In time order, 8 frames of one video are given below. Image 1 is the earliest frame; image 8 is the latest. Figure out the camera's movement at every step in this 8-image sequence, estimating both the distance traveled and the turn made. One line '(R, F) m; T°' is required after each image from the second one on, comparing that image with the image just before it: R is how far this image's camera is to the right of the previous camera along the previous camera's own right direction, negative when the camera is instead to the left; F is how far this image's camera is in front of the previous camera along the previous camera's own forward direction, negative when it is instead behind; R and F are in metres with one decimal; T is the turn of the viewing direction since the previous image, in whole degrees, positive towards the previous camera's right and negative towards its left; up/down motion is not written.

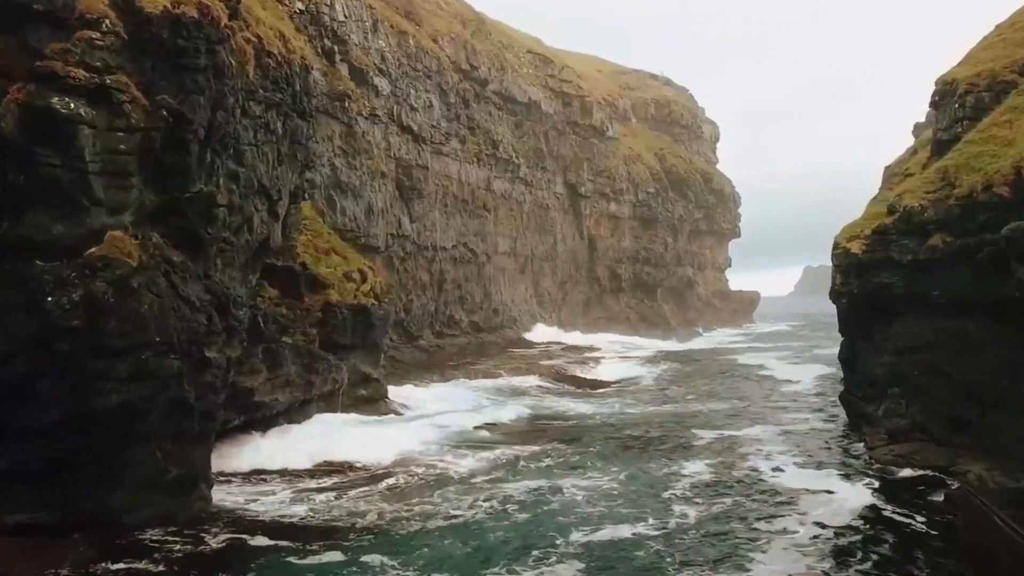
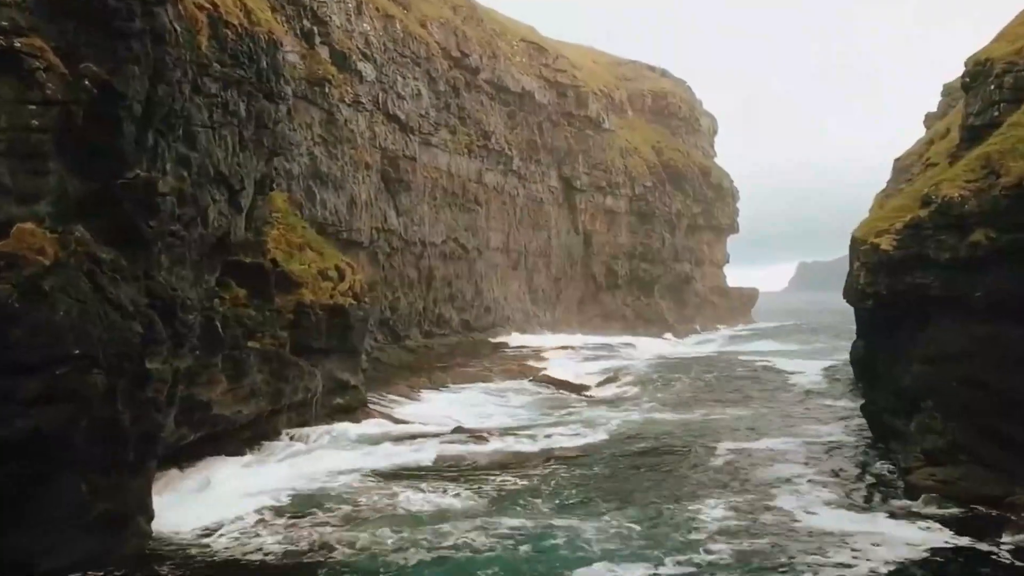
(+0.1, +2.0) m; 0°
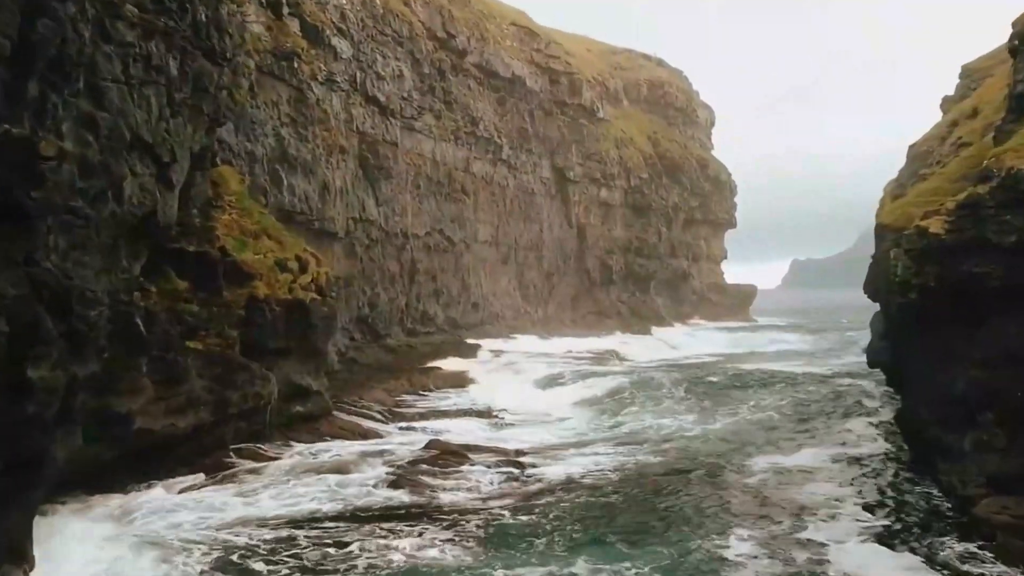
(+0.2, +2.7) m; 0°
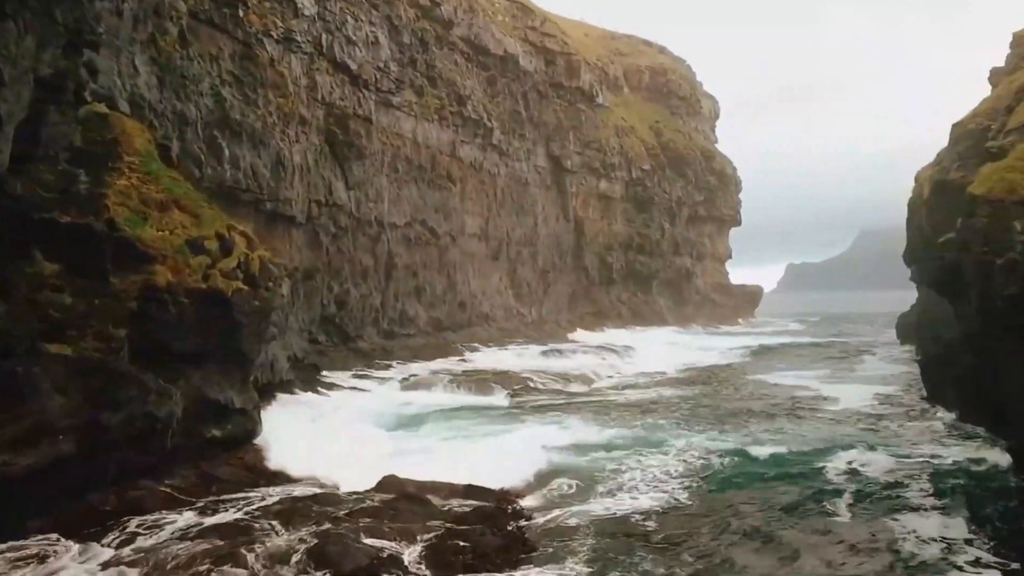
(+0.2, +4.6) m; 0°
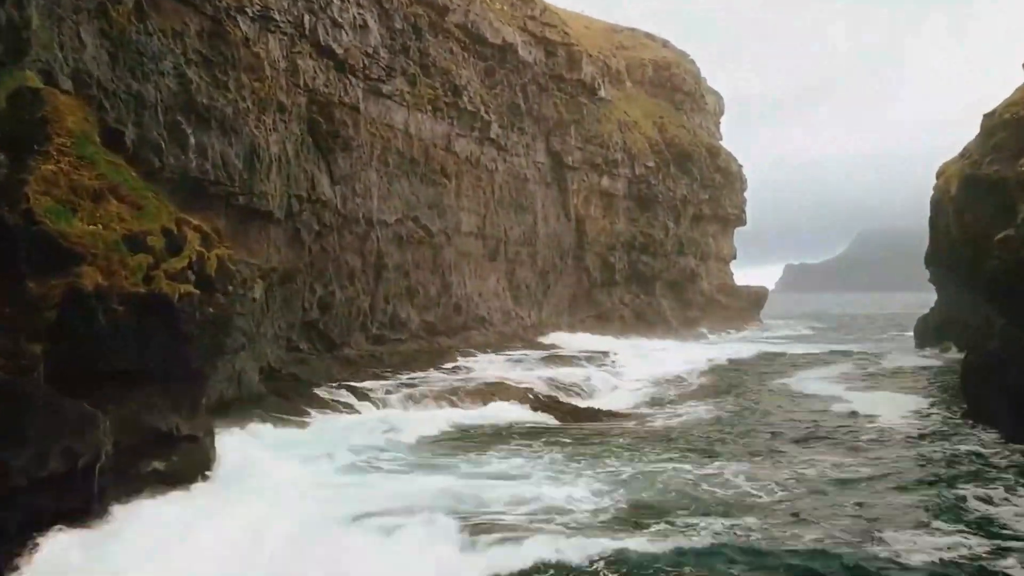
(0.0, +2.4) m; 0°
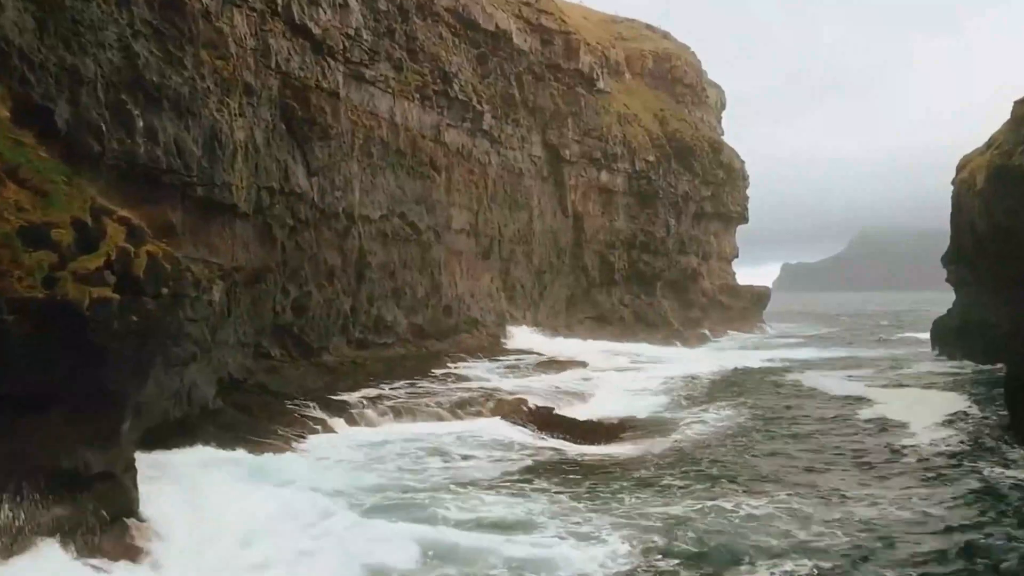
(+0.1, +2.4) m; 0°
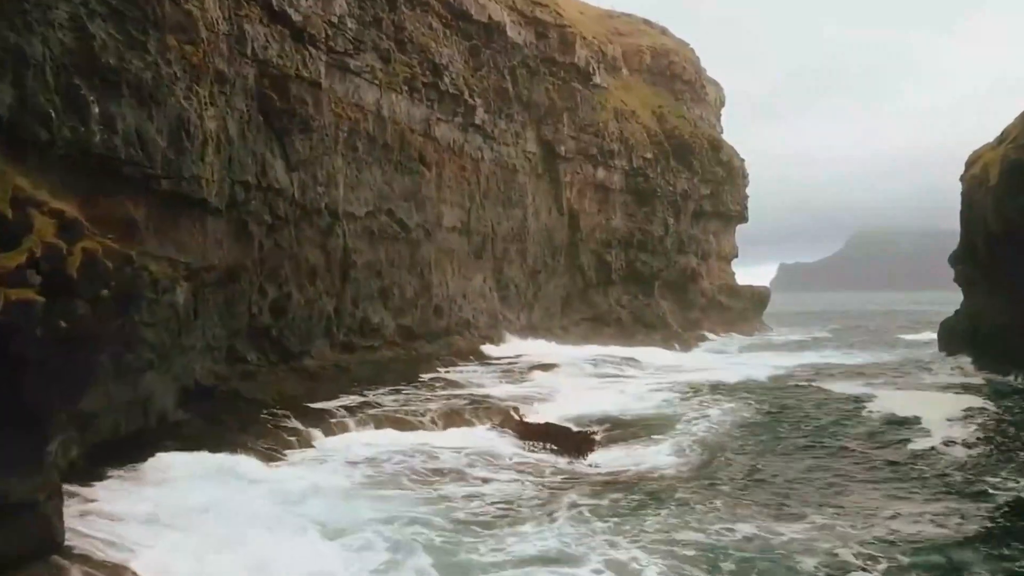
(+0.2, +1.4) m; 0°
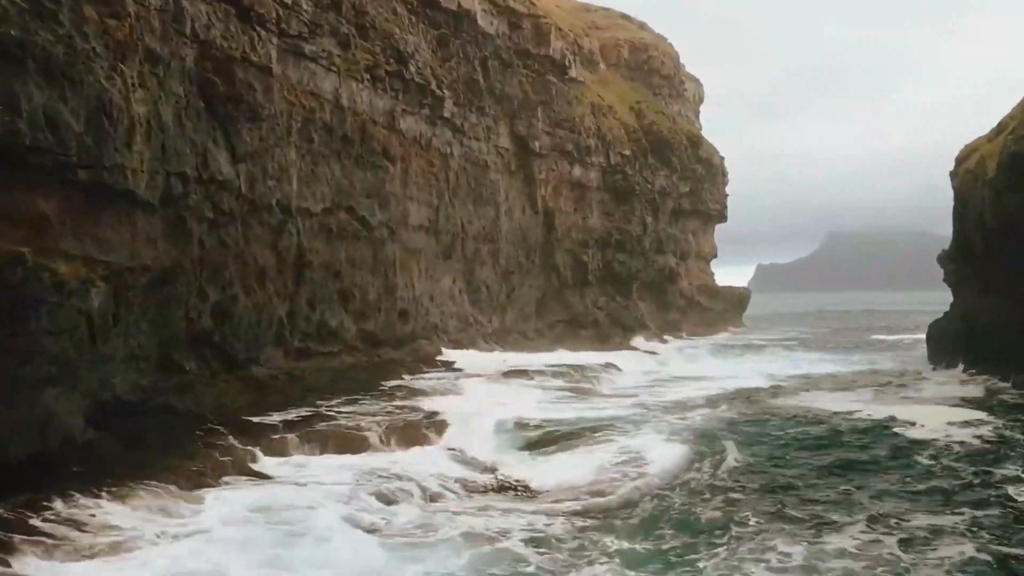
(+0.3, +2.0) m; +1°
